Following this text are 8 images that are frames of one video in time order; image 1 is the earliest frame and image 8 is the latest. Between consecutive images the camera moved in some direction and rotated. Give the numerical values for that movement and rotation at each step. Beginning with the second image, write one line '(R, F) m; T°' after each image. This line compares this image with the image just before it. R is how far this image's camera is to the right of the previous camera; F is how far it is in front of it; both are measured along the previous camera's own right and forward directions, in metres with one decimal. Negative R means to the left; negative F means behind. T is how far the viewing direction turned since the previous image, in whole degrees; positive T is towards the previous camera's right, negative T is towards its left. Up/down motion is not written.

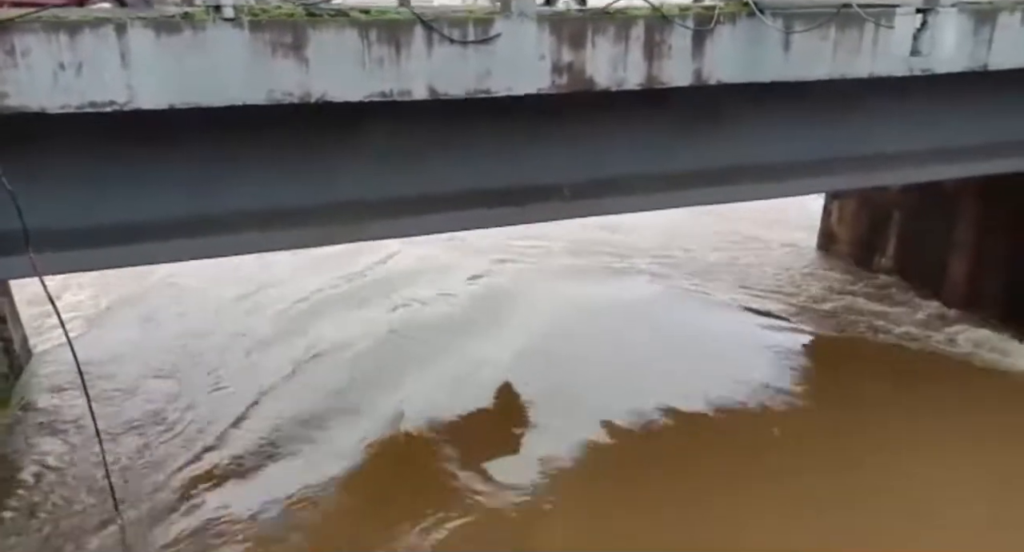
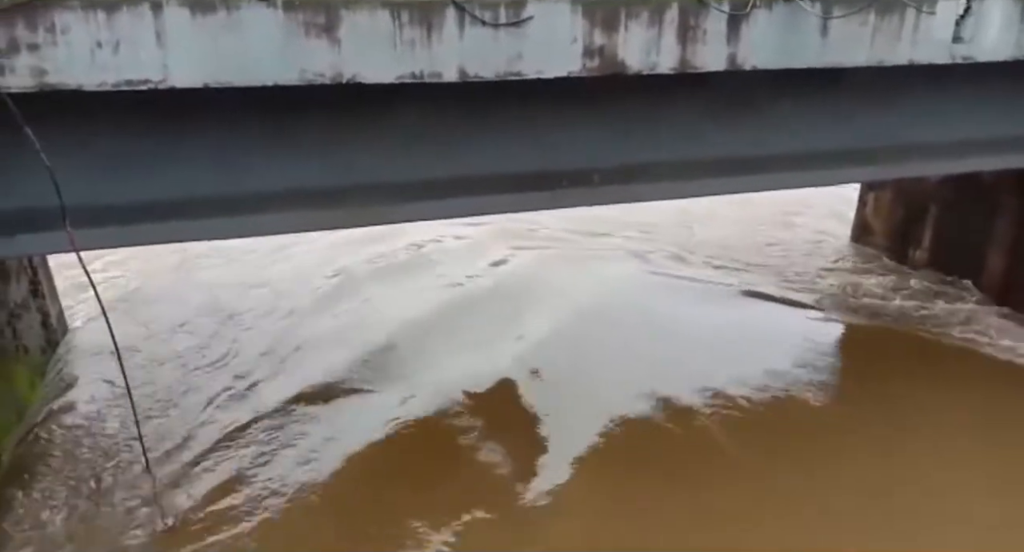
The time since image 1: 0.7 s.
(0.0, 0.0) m; -2°
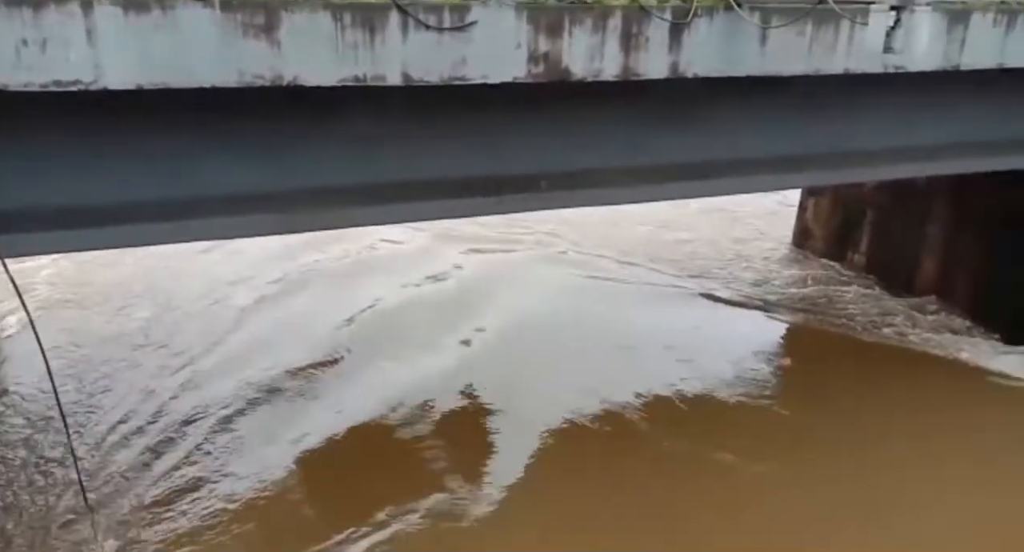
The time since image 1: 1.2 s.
(0.0, 0.0) m; +3°
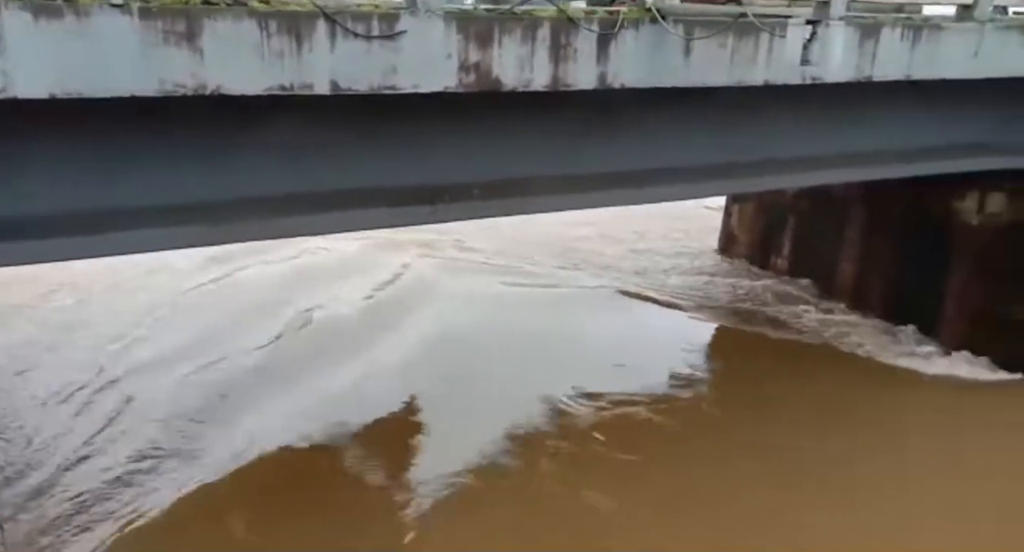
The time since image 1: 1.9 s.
(+2.2, +0.3) m; -13°
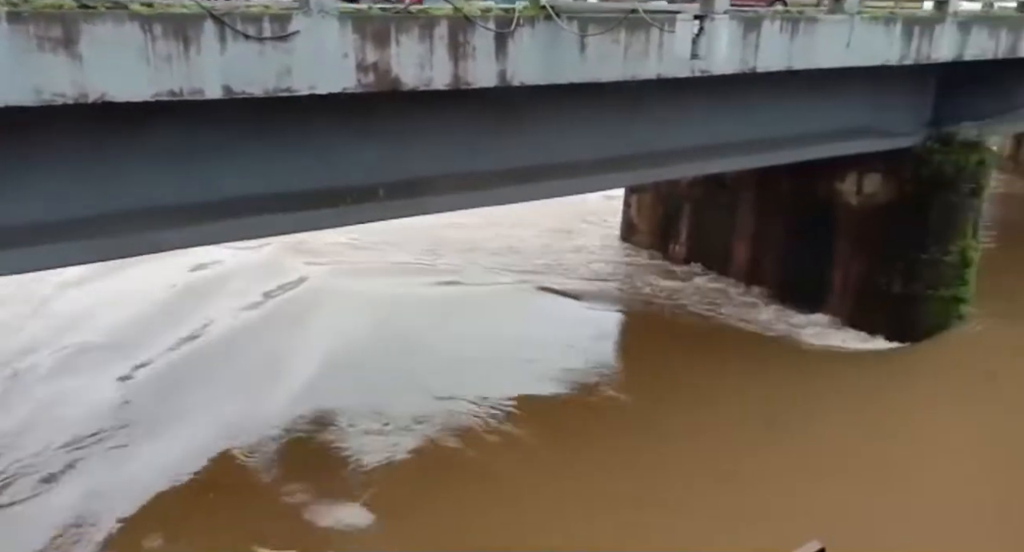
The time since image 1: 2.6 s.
(-0.1, -0.1) m; +7°
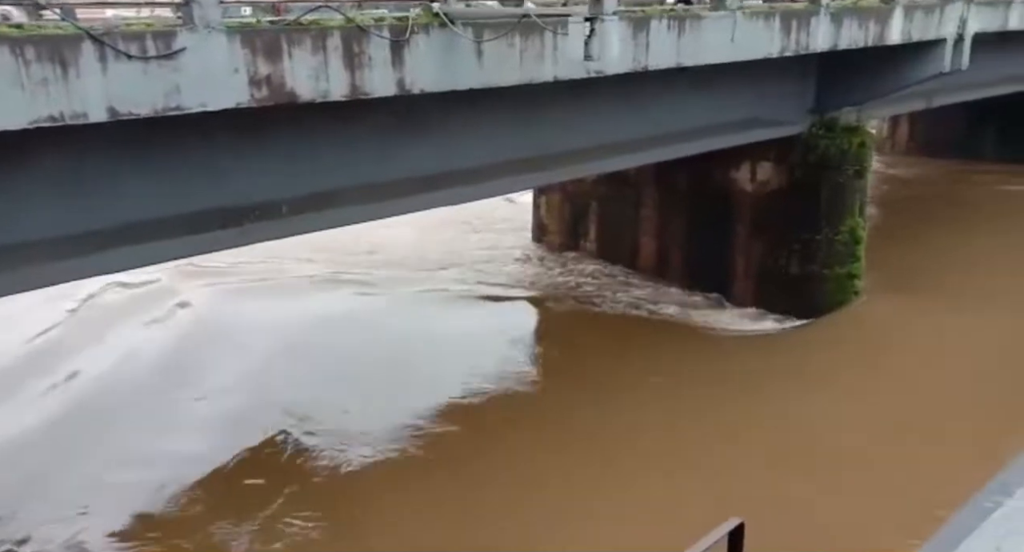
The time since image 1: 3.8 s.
(-0.1, 0.0) m; +7°
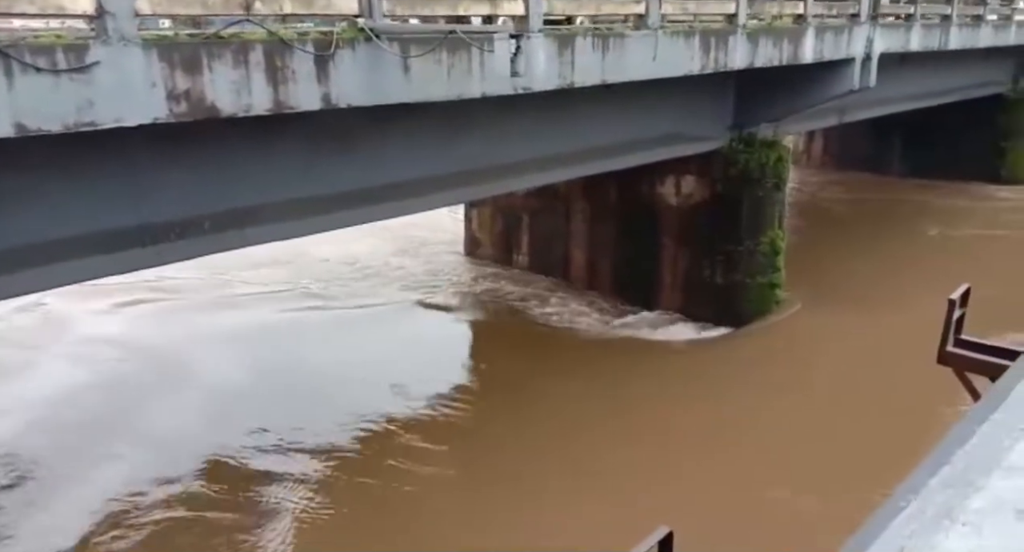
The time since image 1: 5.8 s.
(-0.1, 0.0) m; +6°
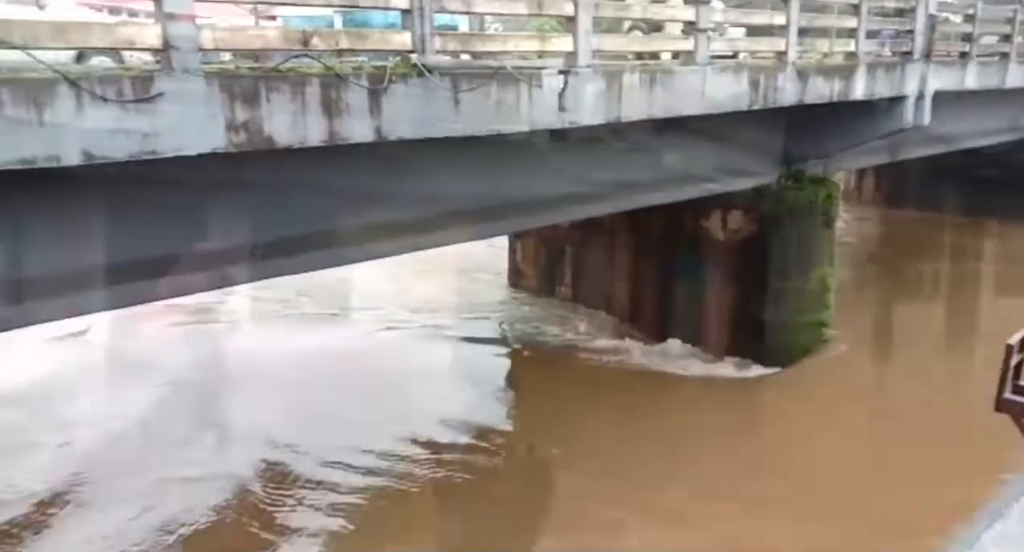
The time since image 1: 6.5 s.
(+0.1, 0.0) m; -4°
